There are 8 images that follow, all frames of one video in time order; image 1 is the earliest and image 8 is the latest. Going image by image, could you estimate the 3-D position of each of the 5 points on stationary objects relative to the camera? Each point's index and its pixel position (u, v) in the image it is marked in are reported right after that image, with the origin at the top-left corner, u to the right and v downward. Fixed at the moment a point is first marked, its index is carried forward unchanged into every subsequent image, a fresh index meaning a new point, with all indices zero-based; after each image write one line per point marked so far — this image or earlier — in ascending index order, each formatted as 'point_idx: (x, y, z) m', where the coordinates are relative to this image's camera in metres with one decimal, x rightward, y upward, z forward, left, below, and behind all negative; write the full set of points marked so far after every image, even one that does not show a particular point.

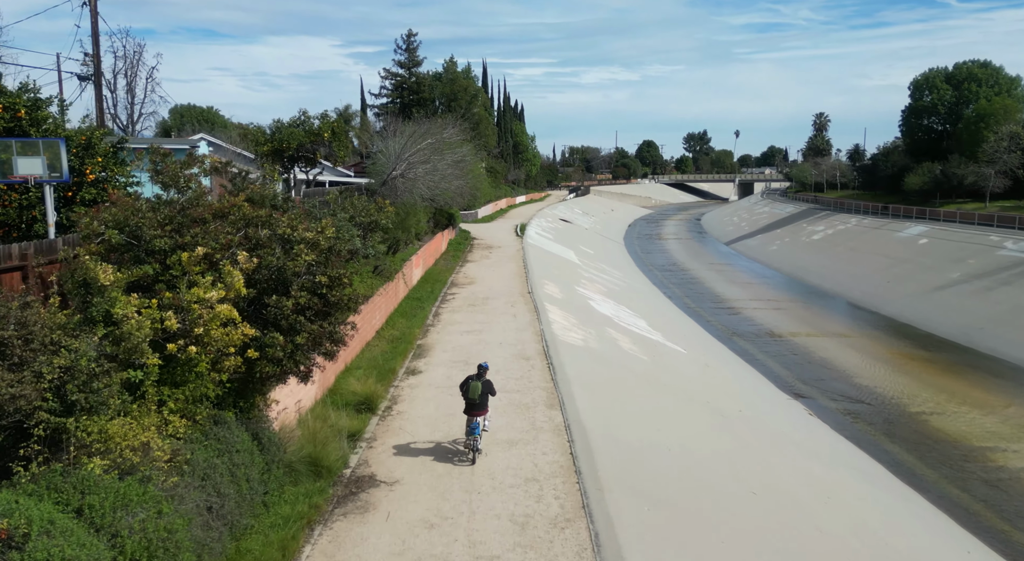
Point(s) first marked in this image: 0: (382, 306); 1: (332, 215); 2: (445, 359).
0: (-3.3, -0.6, +19.7) m
1: (-4.4, +1.6, +19.0) m
2: (-1.4, -1.7, +16.9) m
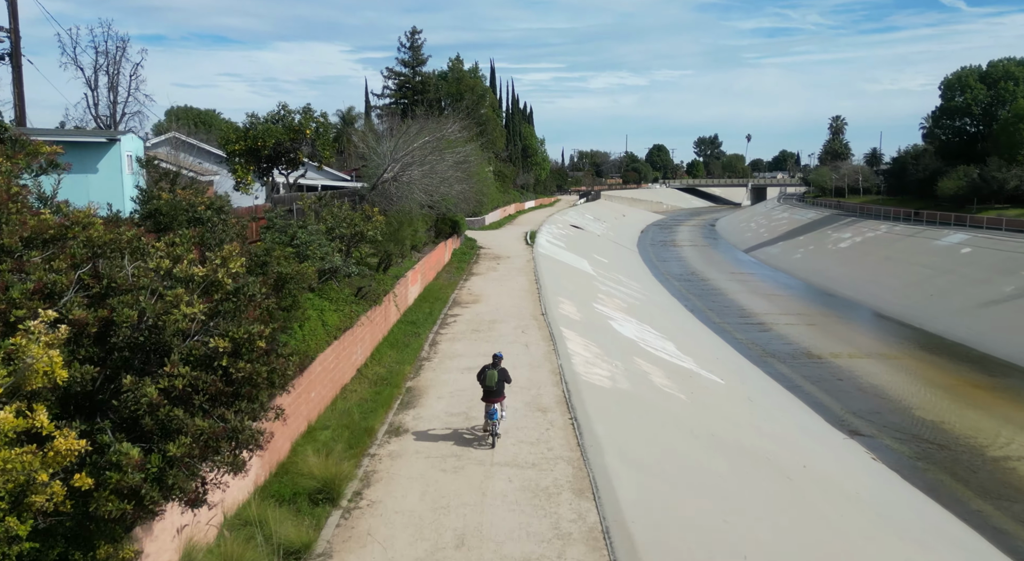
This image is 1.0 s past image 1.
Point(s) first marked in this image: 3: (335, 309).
0: (-3.0, -1.1, +16.2) m
1: (-4.1, +1.1, +15.5) m
2: (-1.2, -2.2, +13.3) m
3: (-3.3, -0.5, +14.5) m
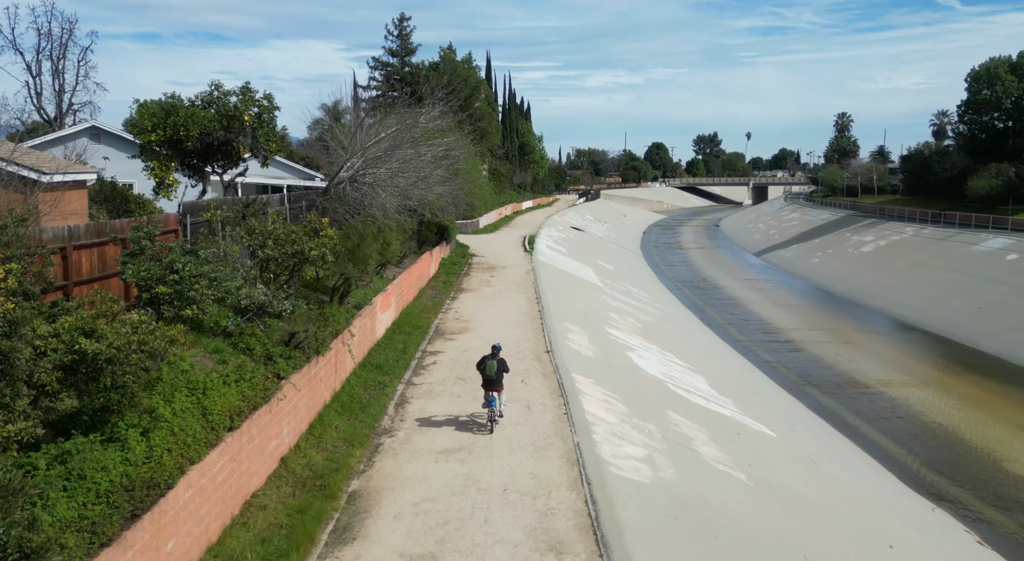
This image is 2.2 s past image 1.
0: (-3.1, -1.8, +11.3) m
1: (-4.2, +0.4, +10.6) m
2: (-1.3, -2.9, +8.4) m
3: (-3.4, -1.2, +9.6) m
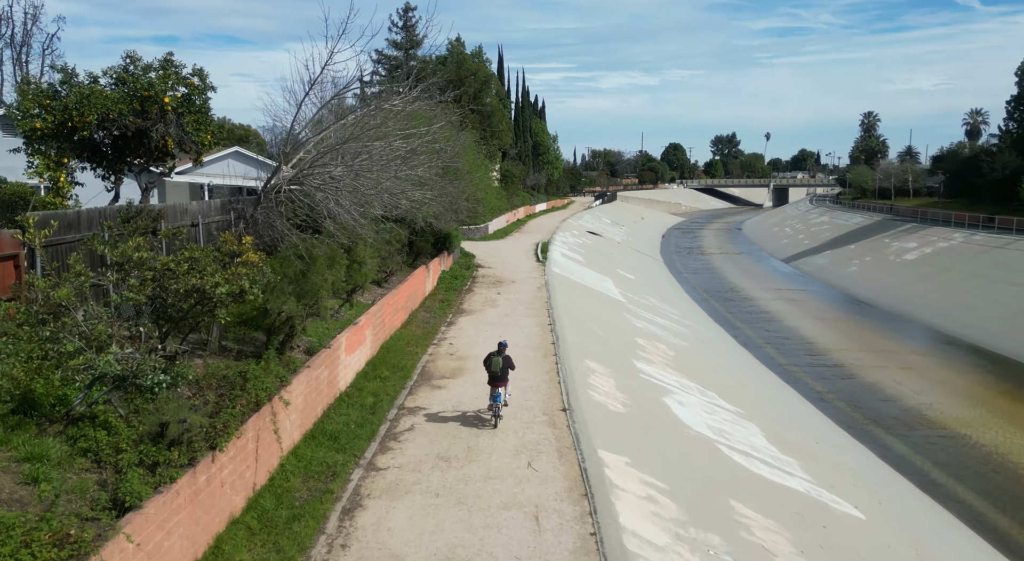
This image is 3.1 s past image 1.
0: (-3.1, -2.4, +7.0) m
1: (-4.2, -0.1, +6.3) m
2: (-1.3, -3.4, +4.1) m
3: (-3.5, -1.7, +5.3) m
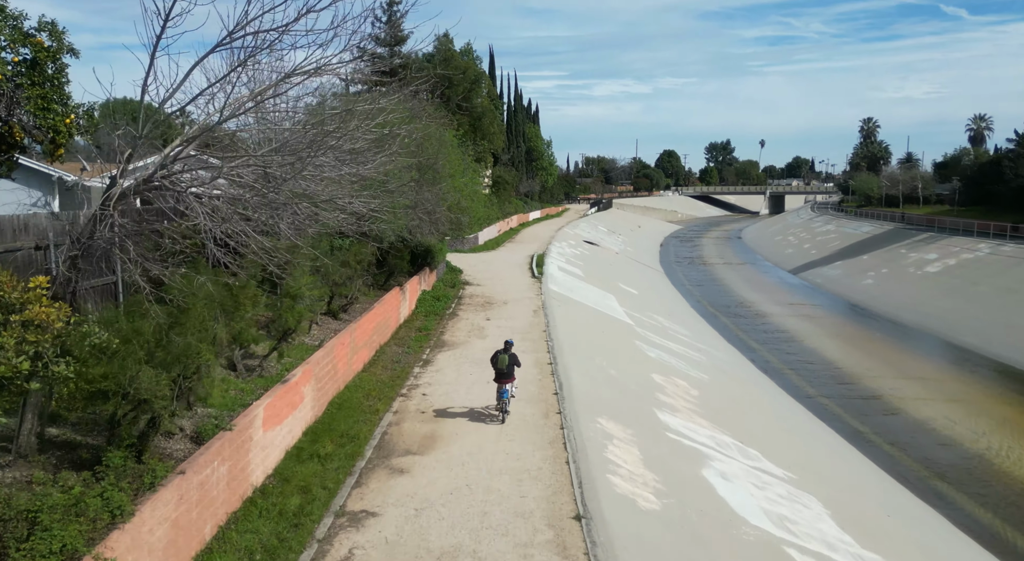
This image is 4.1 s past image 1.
0: (-2.7, -3.3, -2.3) m
1: (-3.8, -1.1, -2.9) m
2: (-0.9, -4.3, -5.2) m
3: (-3.0, -2.6, -3.9) m
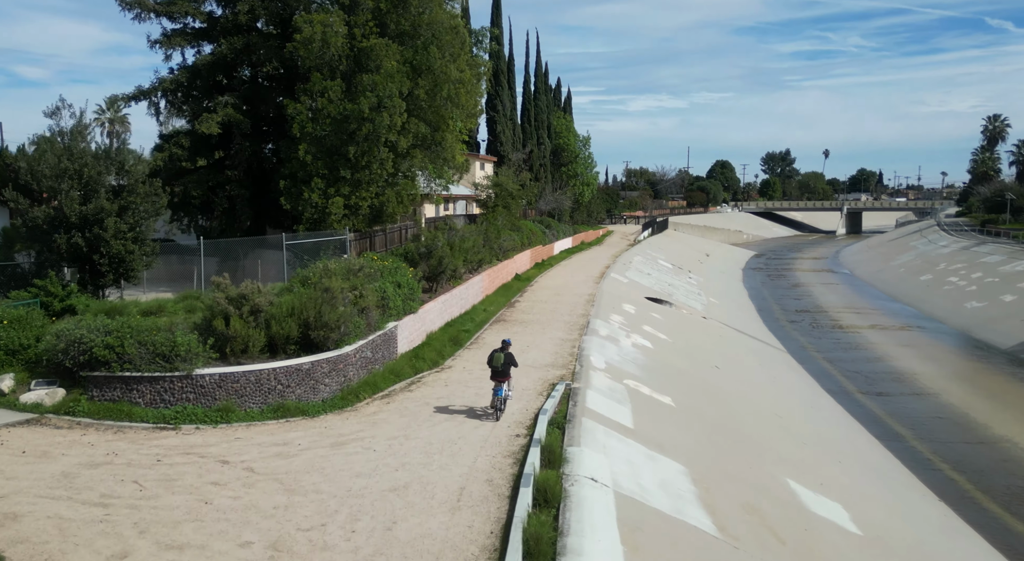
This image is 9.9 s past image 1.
0: (-4.3, -3.6, -6.1) m
1: (-5.5, -1.4, -6.7) m
2: (-2.7, -4.6, -9.1) m
3: (-4.8, -2.9, -7.7) m
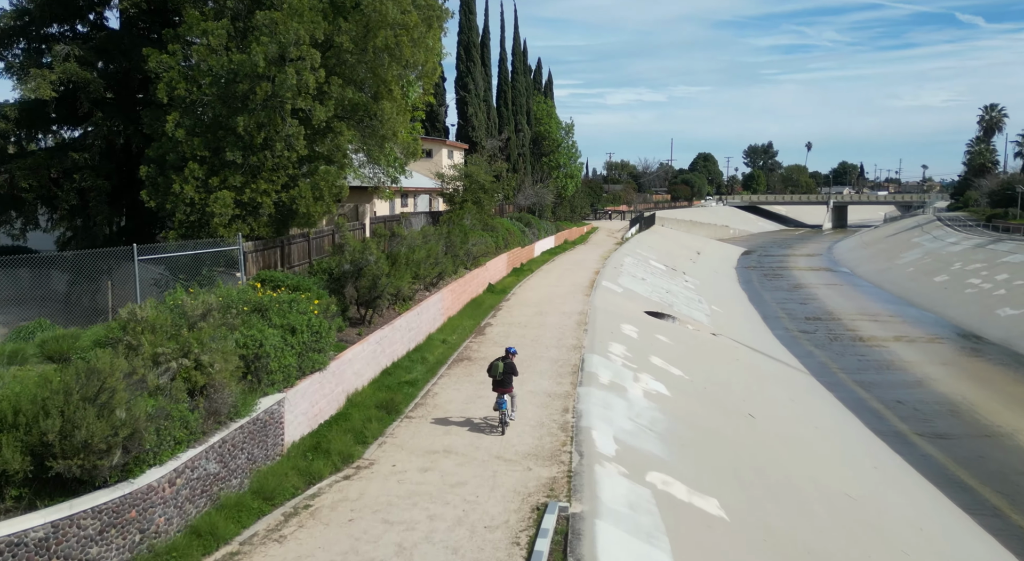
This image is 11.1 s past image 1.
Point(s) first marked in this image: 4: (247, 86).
0: (-4.3, -4.4, -12.9) m
1: (-5.4, -2.2, -13.5) m
2: (-2.6, -5.4, -15.9) m
3: (-4.7, -3.8, -14.5) m
4: (-5.2, +3.8, +15.1) m
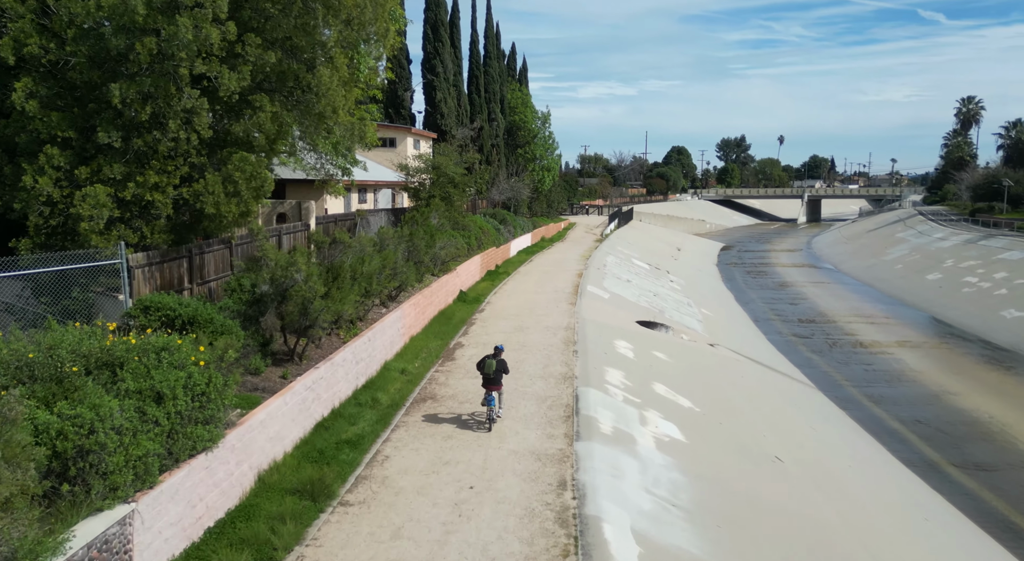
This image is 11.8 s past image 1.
0: (-3.6, -5.0, -16.9) m
1: (-4.7, -2.8, -17.5) m
2: (-1.8, -6.1, -19.7) m
3: (-3.9, -4.4, -18.5) m
4: (-5.5, +3.4, +11.1) m
